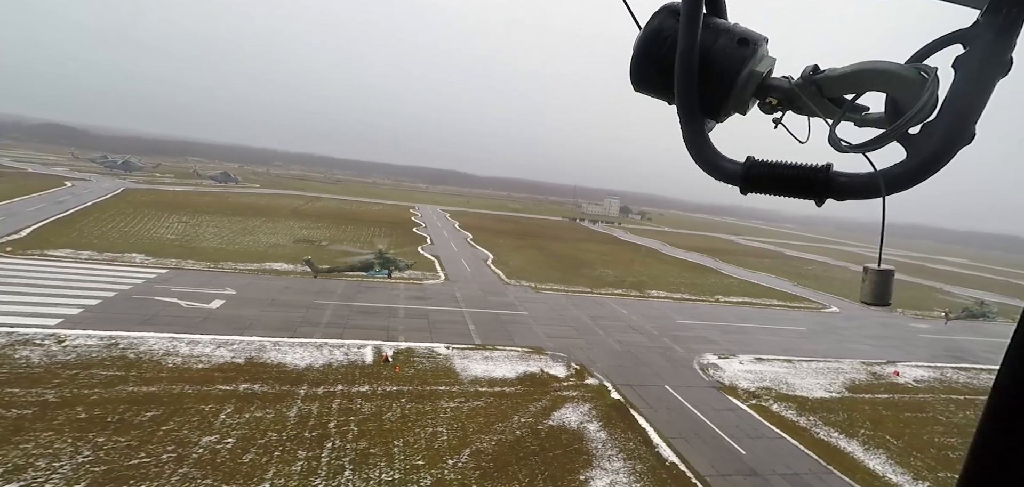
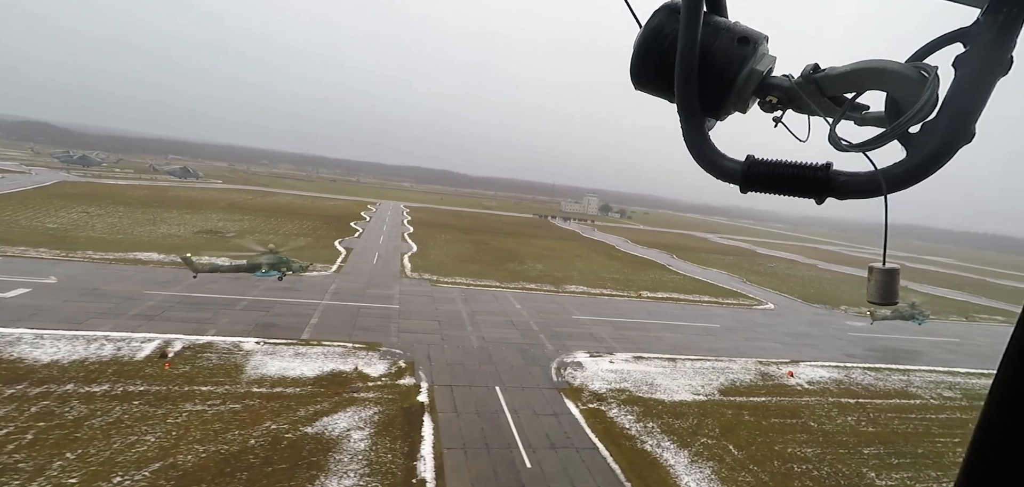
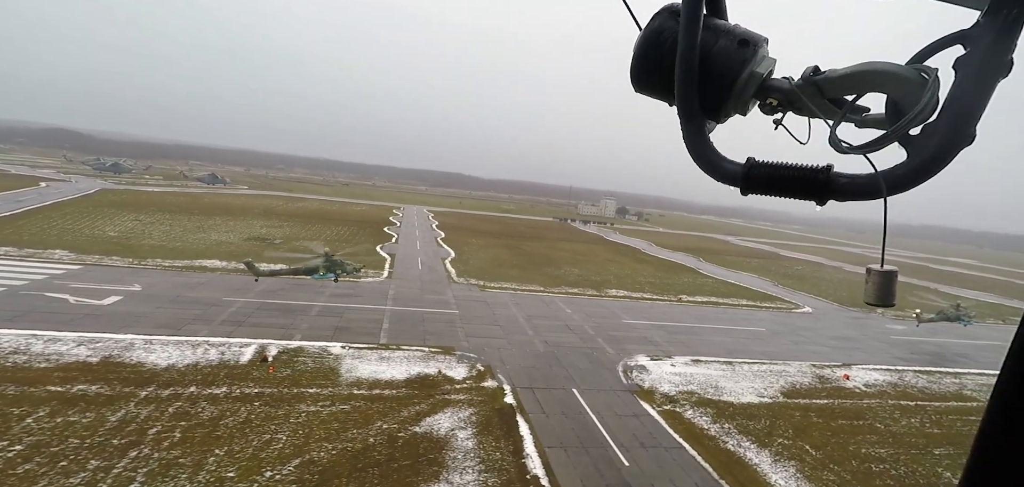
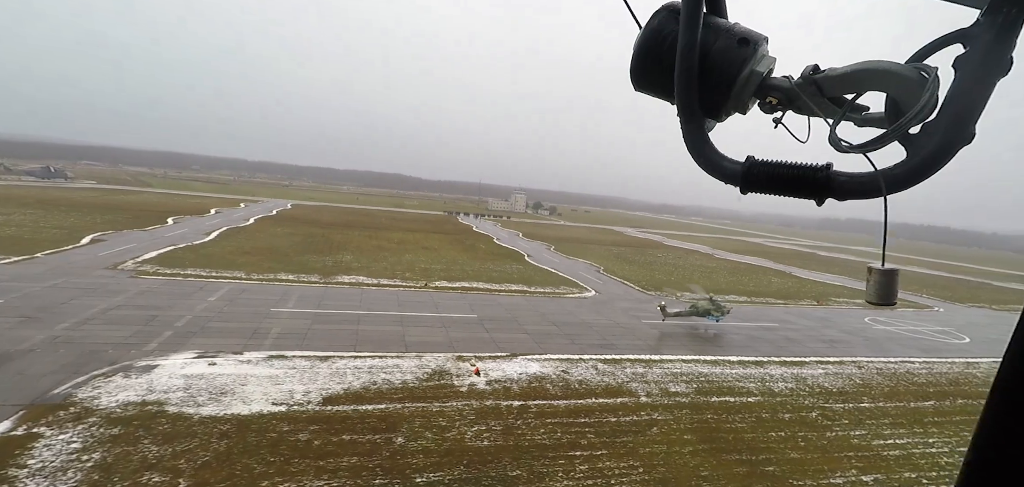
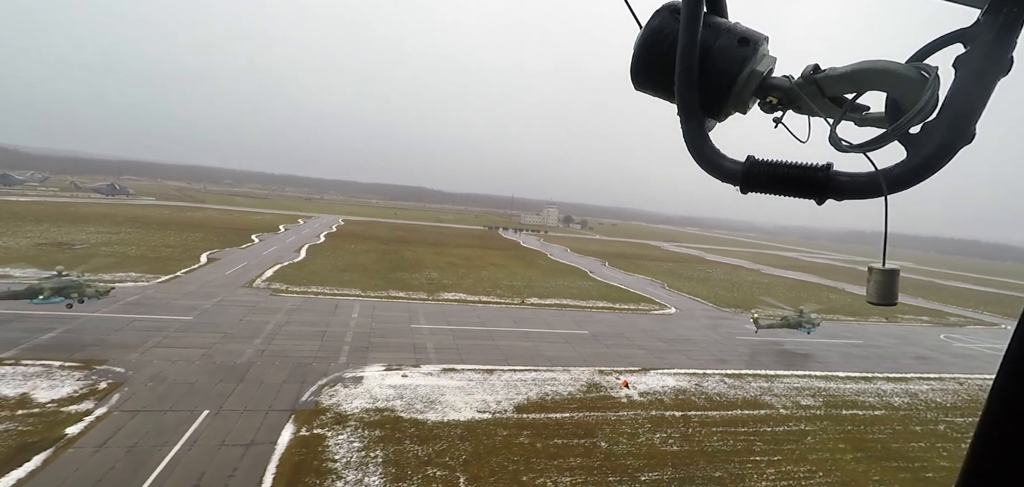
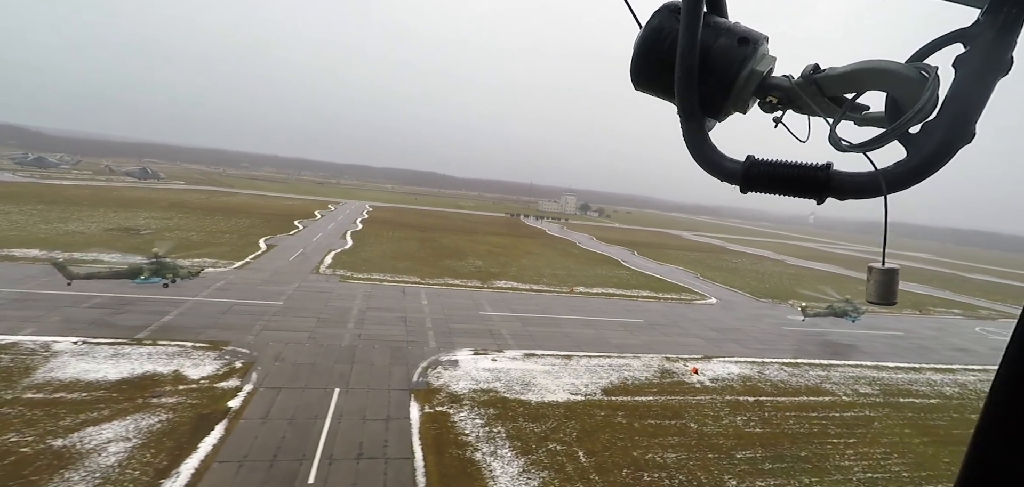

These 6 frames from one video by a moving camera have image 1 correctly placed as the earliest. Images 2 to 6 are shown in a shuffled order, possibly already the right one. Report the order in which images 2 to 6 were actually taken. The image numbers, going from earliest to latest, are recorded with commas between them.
3, 2, 6, 5, 4
